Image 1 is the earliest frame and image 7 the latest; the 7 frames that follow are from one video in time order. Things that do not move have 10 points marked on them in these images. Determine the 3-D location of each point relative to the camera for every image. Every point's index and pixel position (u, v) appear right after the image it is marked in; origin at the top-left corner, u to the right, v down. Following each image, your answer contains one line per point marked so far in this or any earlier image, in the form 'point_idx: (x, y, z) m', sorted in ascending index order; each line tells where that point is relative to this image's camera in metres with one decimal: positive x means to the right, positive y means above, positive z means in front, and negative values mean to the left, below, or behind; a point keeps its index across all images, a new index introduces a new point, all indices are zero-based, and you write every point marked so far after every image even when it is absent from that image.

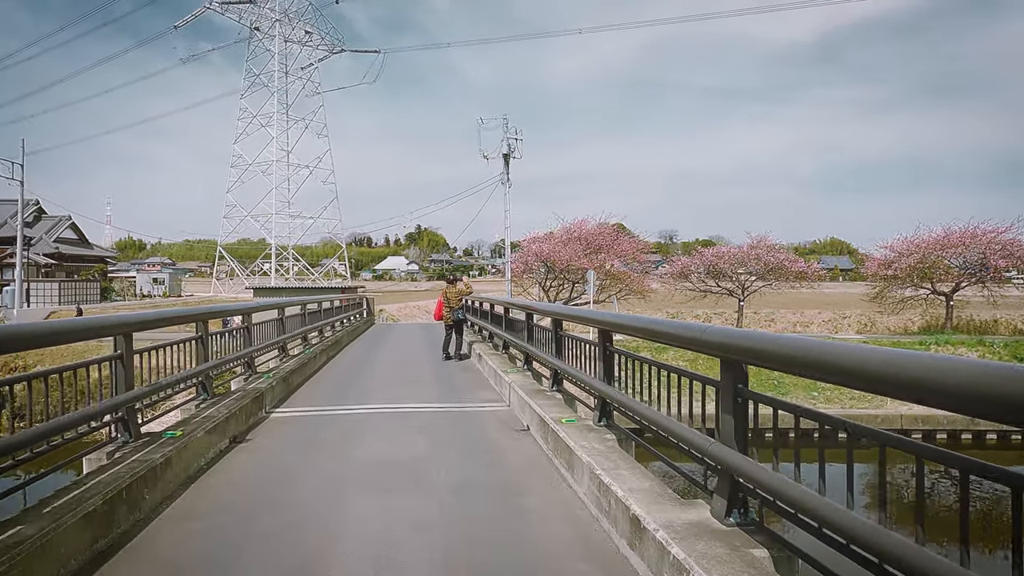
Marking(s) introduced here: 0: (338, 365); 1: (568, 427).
0: (-2.8, -1.3, +10.6) m
1: (+0.4, -1.0, +4.5) m
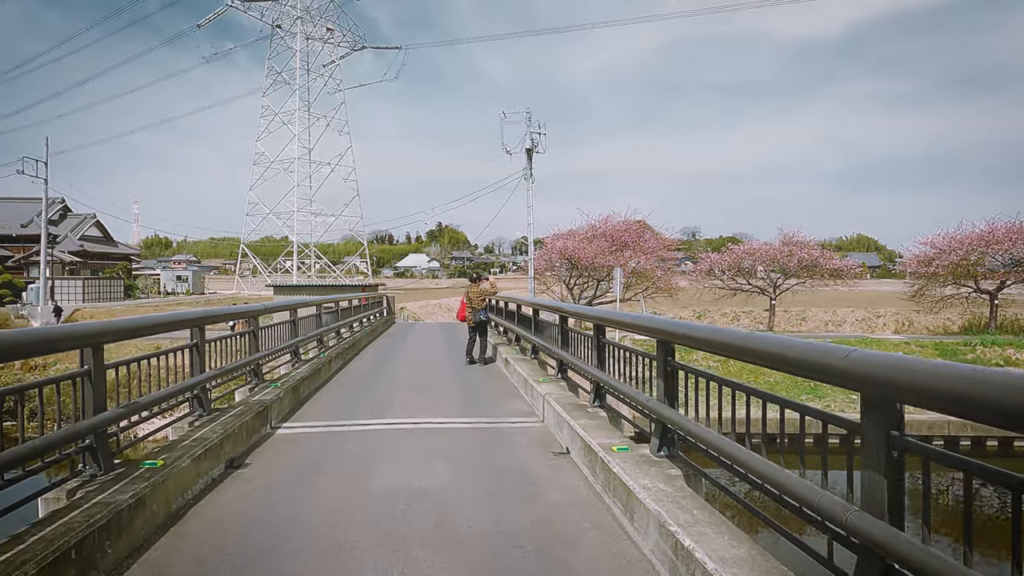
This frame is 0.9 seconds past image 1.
0: (-2.4, -1.3, +10.0) m
1: (+0.6, -1.0, +3.8) m
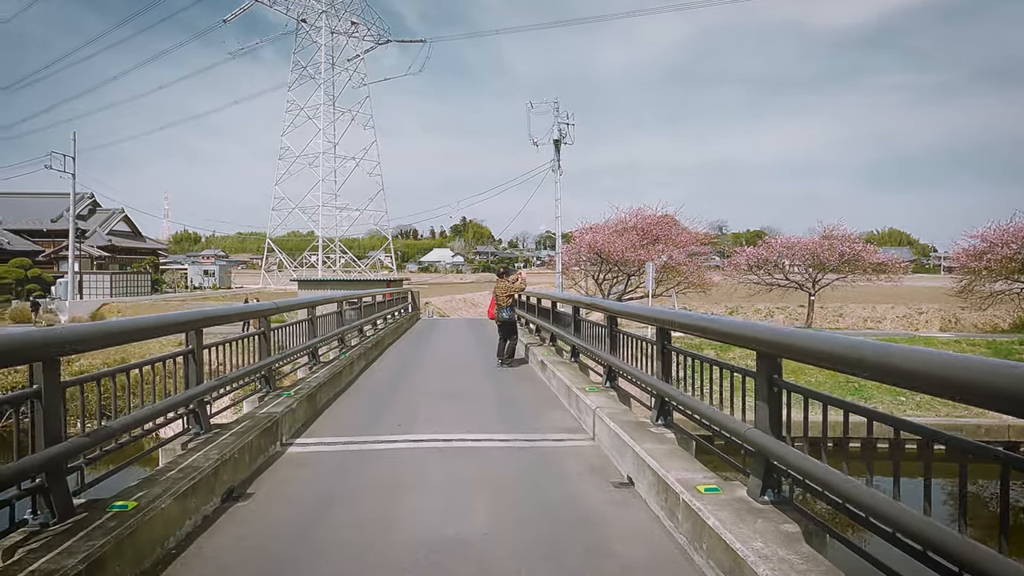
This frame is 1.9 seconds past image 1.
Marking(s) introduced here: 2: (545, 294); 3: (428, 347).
0: (-1.9, -1.2, +9.3) m
1: (+0.9, -1.0, +2.9) m
2: (+0.6, -0.1, +11.4) m
3: (-1.8, -1.3, +13.5) m
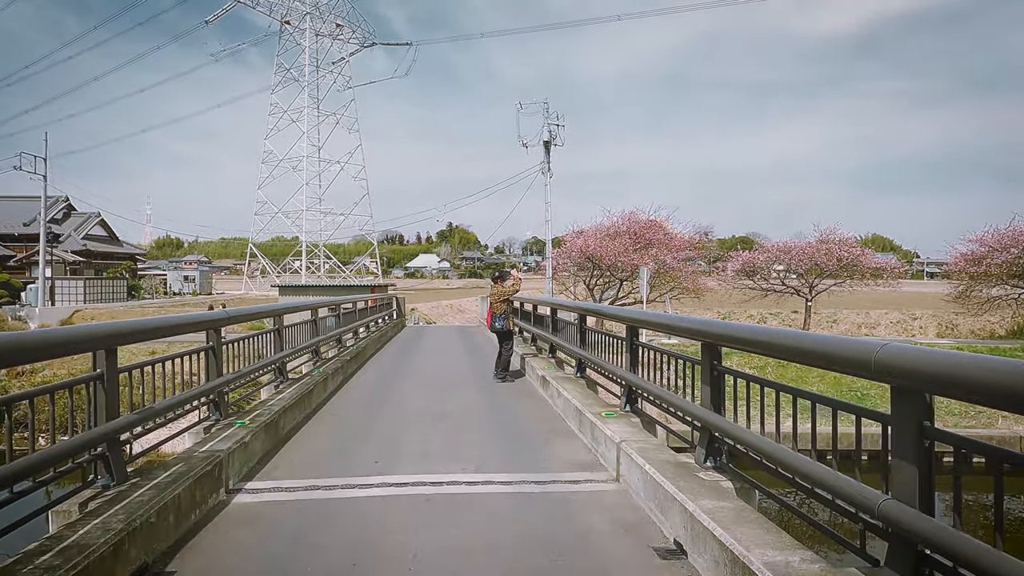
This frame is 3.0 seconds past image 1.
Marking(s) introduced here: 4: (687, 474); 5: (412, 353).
0: (-2.0, -1.3, +8.3) m
1: (+1.0, -1.0, +2.0) m
2: (+0.5, -0.2, +10.5) m
3: (-1.9, -1.4, +12.5) m
4: (+0.9, -1.0, +3.3) m
5: (-2.2, -1.4, +13.8) m
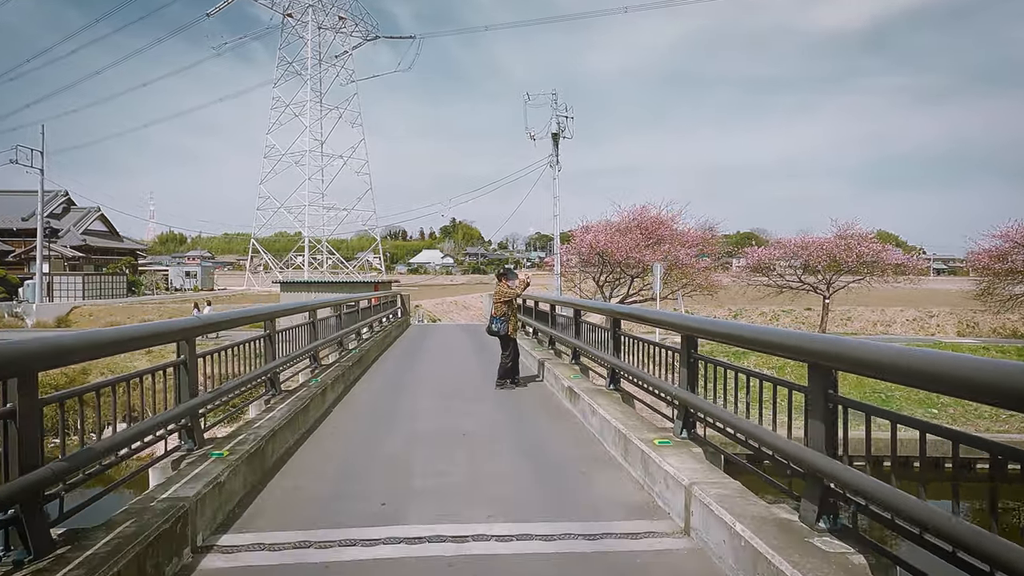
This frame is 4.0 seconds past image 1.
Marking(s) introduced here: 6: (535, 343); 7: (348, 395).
0: (-1.7, -1.3, +7.4) m
1: (+1.2, -1.0, +1.2) m
2: (+0.7, -0.2, +9.7) m
3: (-1.7, -1.3, +11.7) m
4: (+1.1, -1.0, +2.5) m
5: (-1.9, -1.3, +13.0) m
6: (+0.5, -1.0, +11.2) m
7: (-2.0, -1.3, +7.8) m
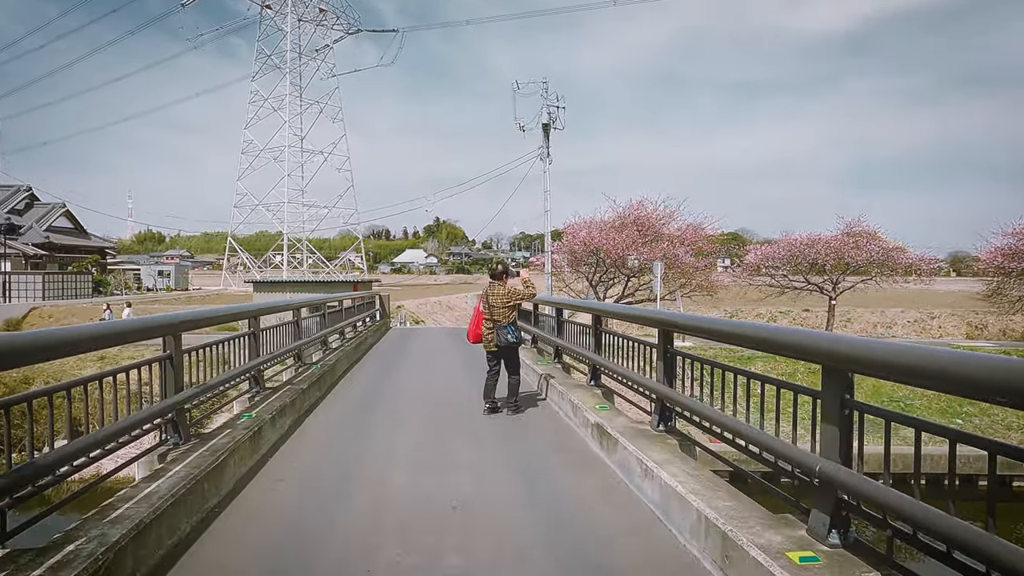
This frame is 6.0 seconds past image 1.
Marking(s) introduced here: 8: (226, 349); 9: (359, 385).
0: (-1.7, -1.3, +5.7) m
1: (+1.4, -1.0, -0.5) m
2: (+0.7, -0.2, +7.9) m
3: (-1.7, -1.3, +9.9) m
4: (+1.3, -1.0, +0.8) m
5: (-2.0, -1.3, +11.2) m
6: (+0.4, -1.0, +9.4) m
7: (-2.0, -1.3, +6.0) m
8: (-2.6, -0.5, +6.0) m
9: (-2.1, -1.3, +8.7) m
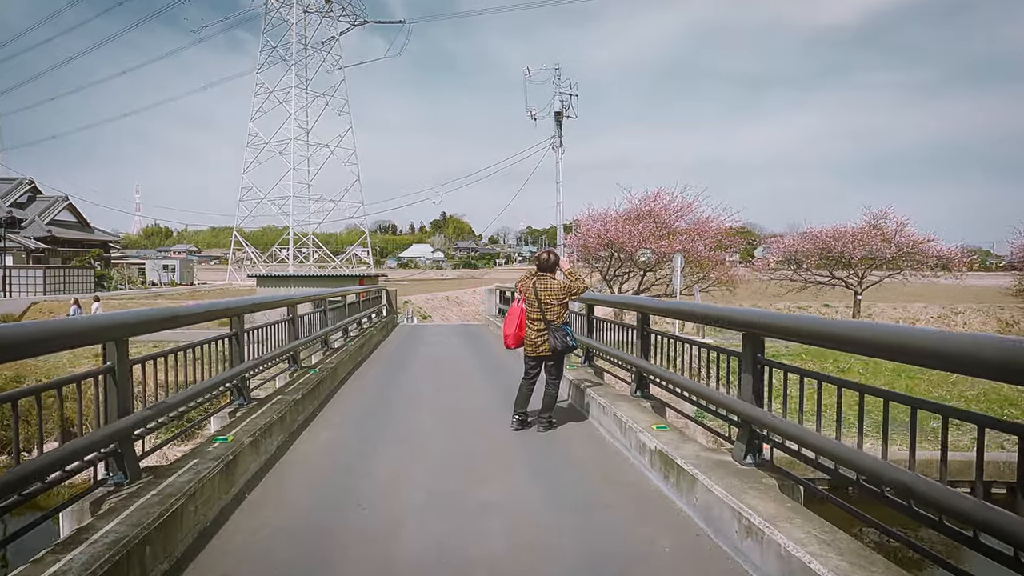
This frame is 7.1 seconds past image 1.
0: (-1.5, -1.2, +4.7) m
1: (+1.6, -1.0, -1.5) m
2: (+1.0, -0.1, +7.0) m
3: (-1.5, -1.2, +8.9) m
4: (+1.5, -1.0, -0.2) m
5: (-1.7, -1.2, +10.3) m
6: (+0.7, -0.9, +8.5) m
7: (-1.7, -1.2, +5.1) m
8: (-2.4, -0.5, +5.1) m
9: (-1.8, -1.2, +7.8) m
